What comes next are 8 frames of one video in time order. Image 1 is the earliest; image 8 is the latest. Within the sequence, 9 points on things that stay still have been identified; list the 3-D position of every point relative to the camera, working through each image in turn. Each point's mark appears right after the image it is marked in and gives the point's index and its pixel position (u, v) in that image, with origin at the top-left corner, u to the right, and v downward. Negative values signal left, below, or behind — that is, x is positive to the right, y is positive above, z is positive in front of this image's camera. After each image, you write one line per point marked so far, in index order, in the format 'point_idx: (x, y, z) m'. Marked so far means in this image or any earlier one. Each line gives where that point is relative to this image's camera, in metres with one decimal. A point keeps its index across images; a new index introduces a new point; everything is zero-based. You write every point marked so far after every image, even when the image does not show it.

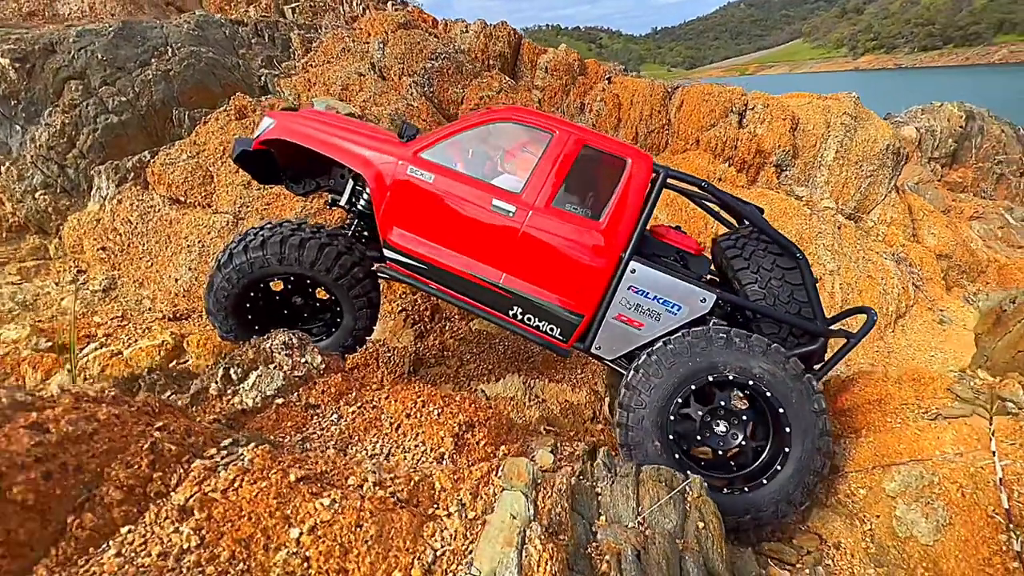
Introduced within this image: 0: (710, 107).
0: (+4.4, +4.0, +10.7) m
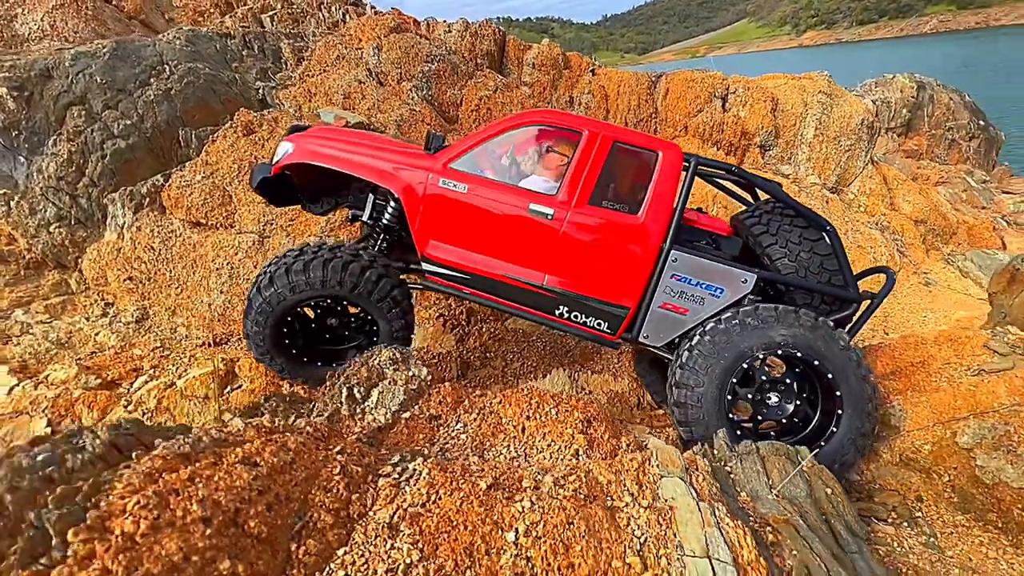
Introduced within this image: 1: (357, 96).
0: (+4.2, +4.5, +11.0) m
1: (-2.4, +3.1, +7.9) m
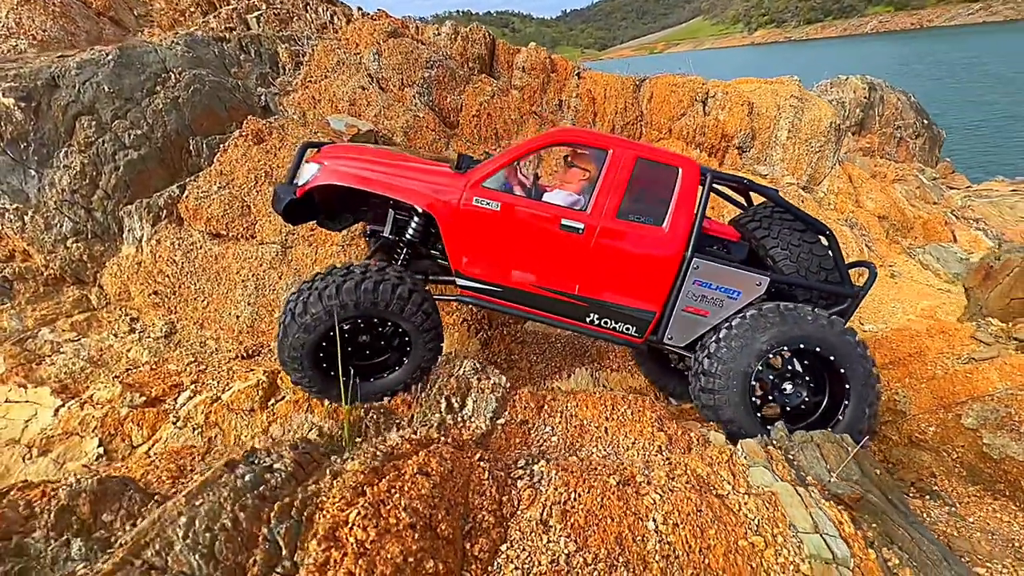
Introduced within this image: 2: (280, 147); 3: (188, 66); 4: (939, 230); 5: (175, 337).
0: (+3.9, +4.5, +11.5) m
1: (-2.4, +3.0, +7.9) m
2: (-3.1, +1.9, +6.5) m
3: (-4.4, +3.0, +6.6) m
4: (+9.5, +1.3, +11.0) m
5: (-3.5, -0.5, +5.0) m
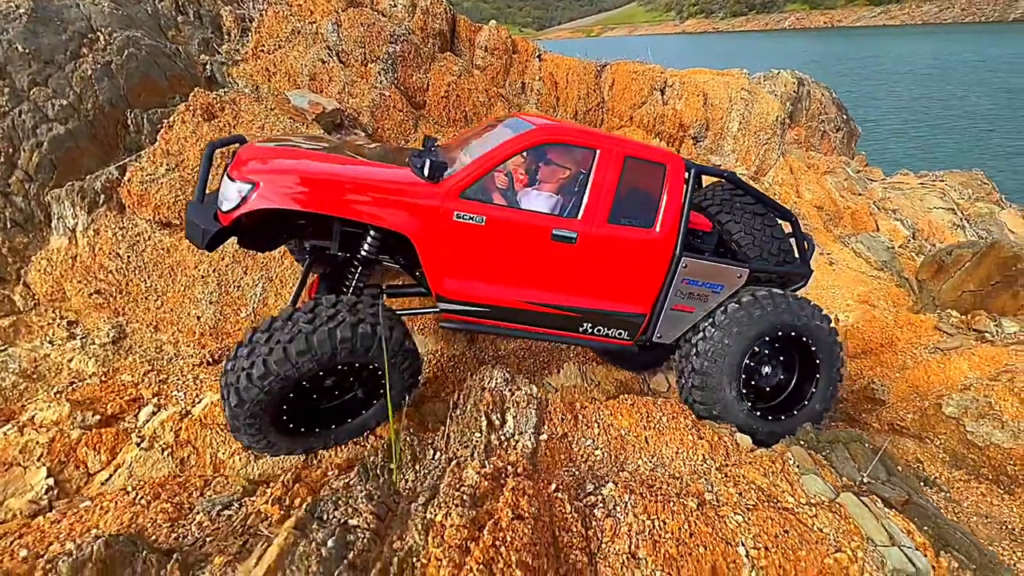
0: (+3.0, +4.9, +11.6) m
1: (-2.8, +3.1, +7.2) m
2: (-3.3, +1.9, +5.8) m
3: (-4.6, +3.1, +5.7) m
4: (+8.6, +1.7, +11.9) m
5: (-3.5, -0.5, +4.4) m
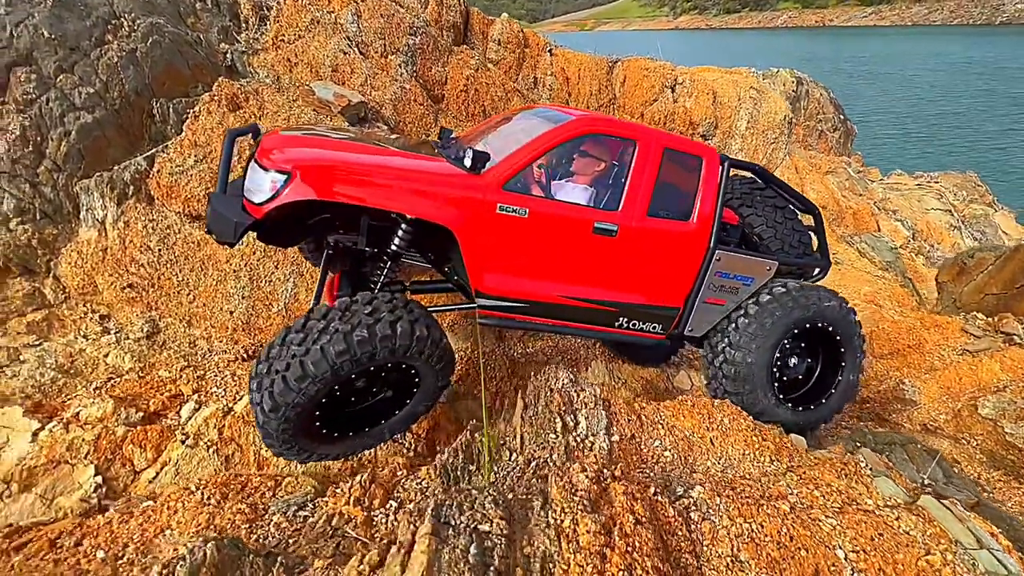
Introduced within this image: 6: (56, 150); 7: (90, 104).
0: (+3.3, +4.9, +11.6) m
1: (-2.5, +3.2, +7.1) m
2: (-3.0, +2.0, +5.7) m
3: (-4.2, +3.2, +5.5) m
4: (+8.8, +1.7, +12.0) m
5: (-3.1, -0.4, +4.3) m
6: (-4.3, +1.3, +4.6) m
7: (-4.2, +1.8, +4.8) m
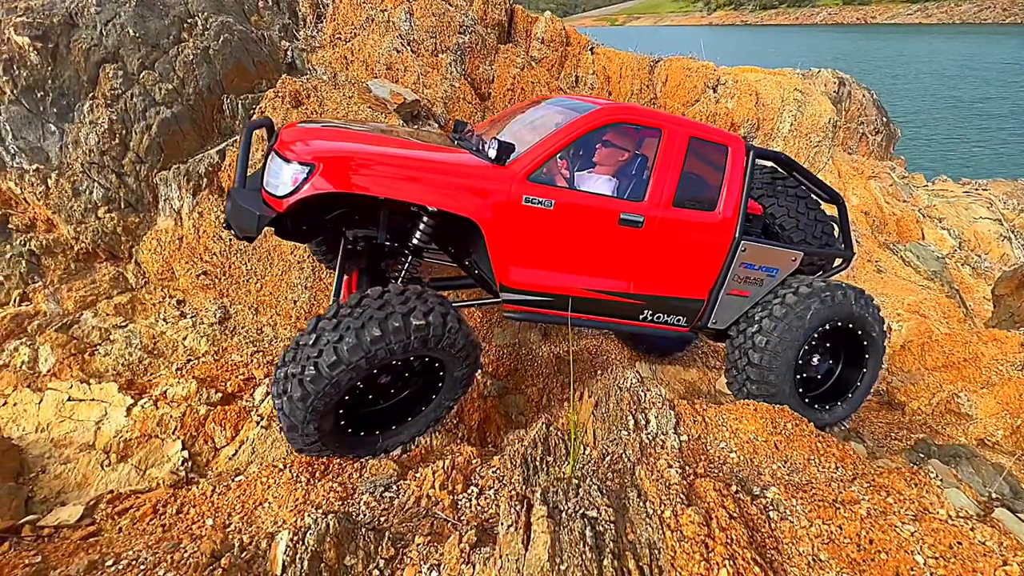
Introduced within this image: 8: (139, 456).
0: (+4.3, +4.9, +11.5) m
1: (-1.7, +3.3, +7.3) m
2: (-2.3, +2.1, +5.9) m
3: (-3.6, +3.3, +5.8) m
4: (+9.7, +1.5, +11.7) m
5: (-2.6, -0.3, +4.5) m
6: (-3.7, +1.4, +4.8) m
7: (-3.6, +2.0, +5.0) m
8: (-2.6, -1.2, +3.4) m
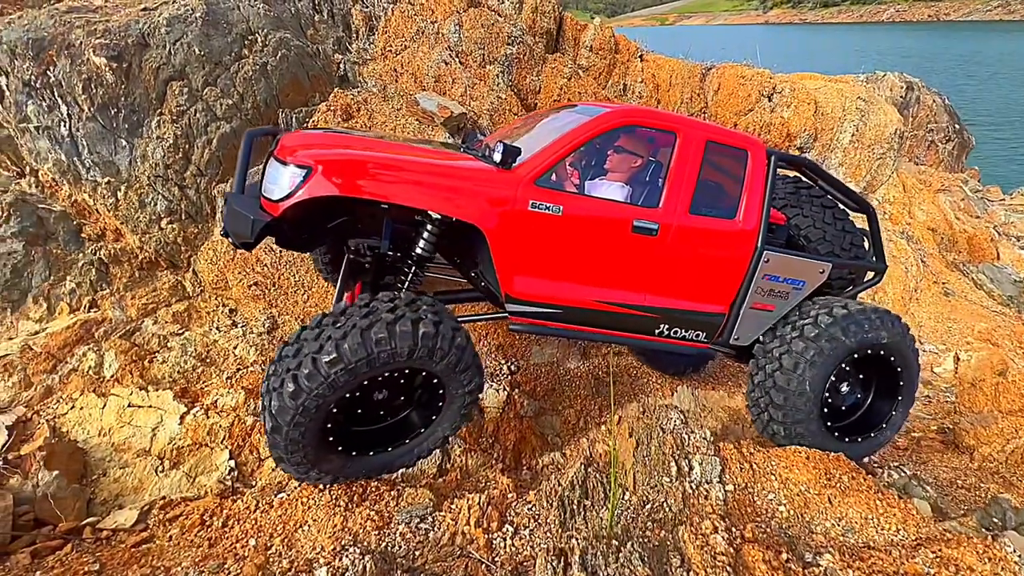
0: (+5.3, +4.5, +11.1) m
1: (-1.0, +3.2, +7.4) m
2: (-1.8, +2.0, +6.0) m
3: (-3.0, +3.2, +6.0) m
4: (+10.7, +0.9, +10.9) m
5: (-2.3, -0.4, +4.7) m
6: (-3.3, +1.4, +5.1) m
7: (-3.1, +1.9, +5.3) m
8: (-2.3, -1.3, +3.5) m
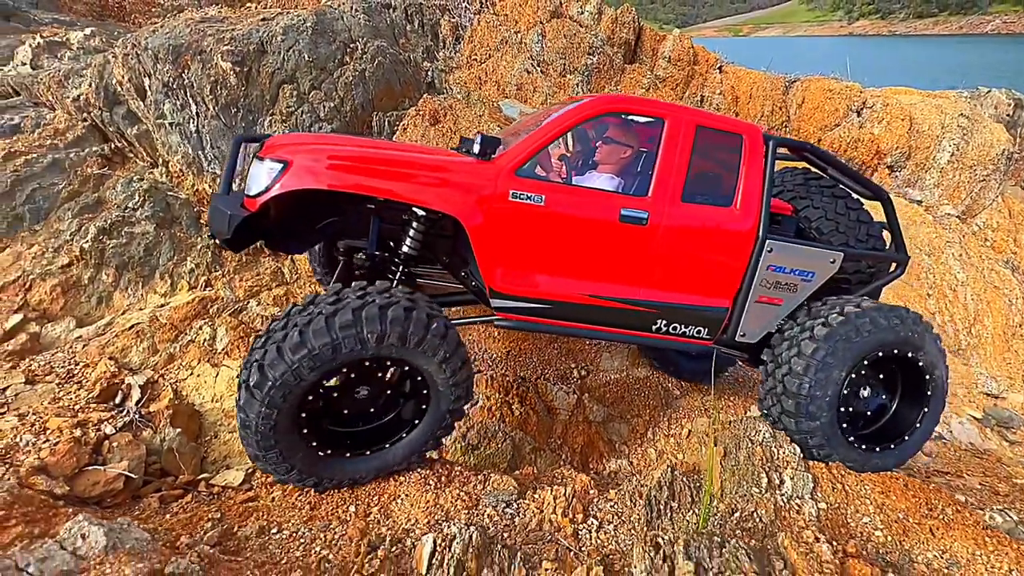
0: (+7.0, +4.0, +10.6) m
1: (+0.2, +3.1, +7.6) m
2: (-0.7, +2.0, +6.3) m
3: (-1.9, +3.3, +6.4) m
4: (+12.0, +0.1, +9.8) m
5: (-1.5, -0.4, +5.0) m
6: (-2.4, +1.5, +5.5) m
7: (-2.1, +2.0, +5.7) m
8: (-1.8, -1.2, +3.8) m
